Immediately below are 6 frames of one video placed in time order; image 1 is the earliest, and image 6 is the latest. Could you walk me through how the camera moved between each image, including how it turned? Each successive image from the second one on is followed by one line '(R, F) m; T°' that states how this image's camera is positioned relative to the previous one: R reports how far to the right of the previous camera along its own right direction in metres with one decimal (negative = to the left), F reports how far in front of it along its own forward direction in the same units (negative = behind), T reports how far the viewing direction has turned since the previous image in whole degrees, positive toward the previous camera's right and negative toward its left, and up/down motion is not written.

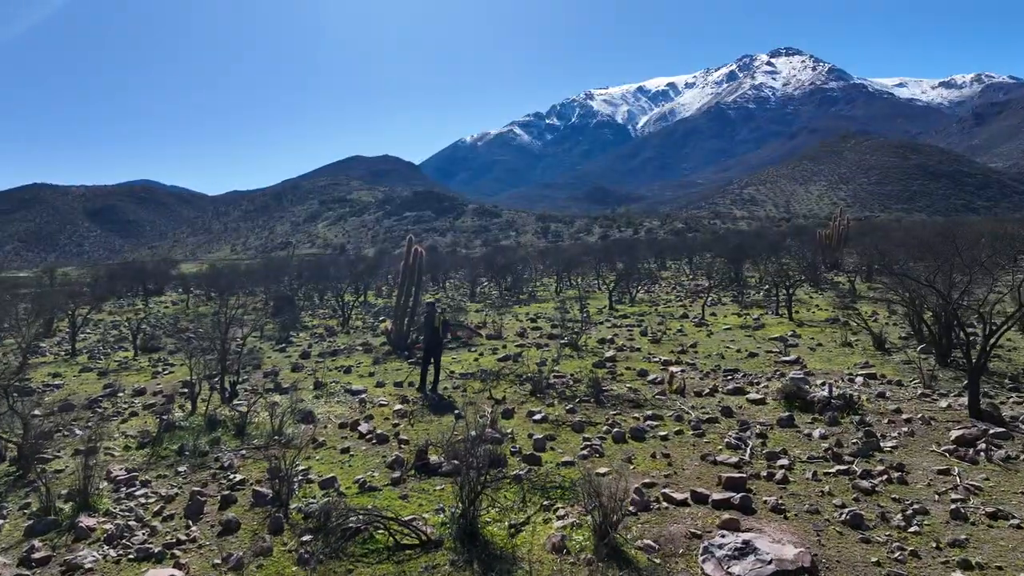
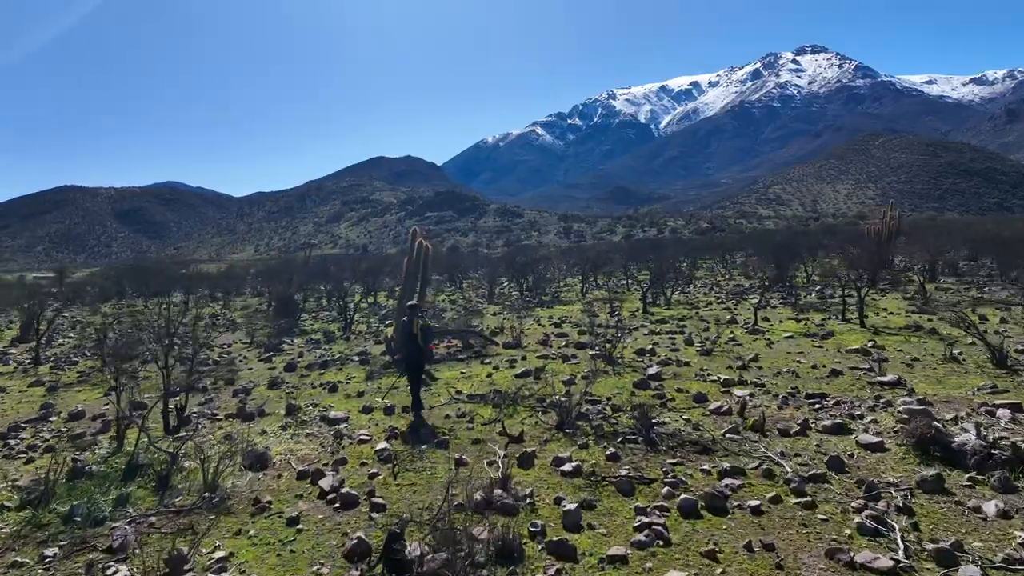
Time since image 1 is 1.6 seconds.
(0.0, +3.1) m; -2°
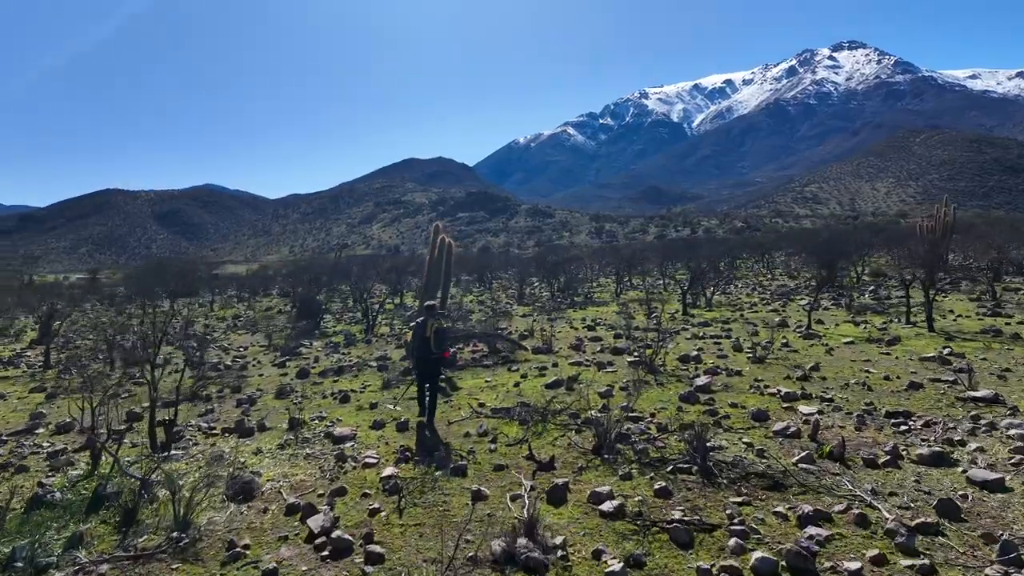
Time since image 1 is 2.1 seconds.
(0.0, +1.4) m; -3°
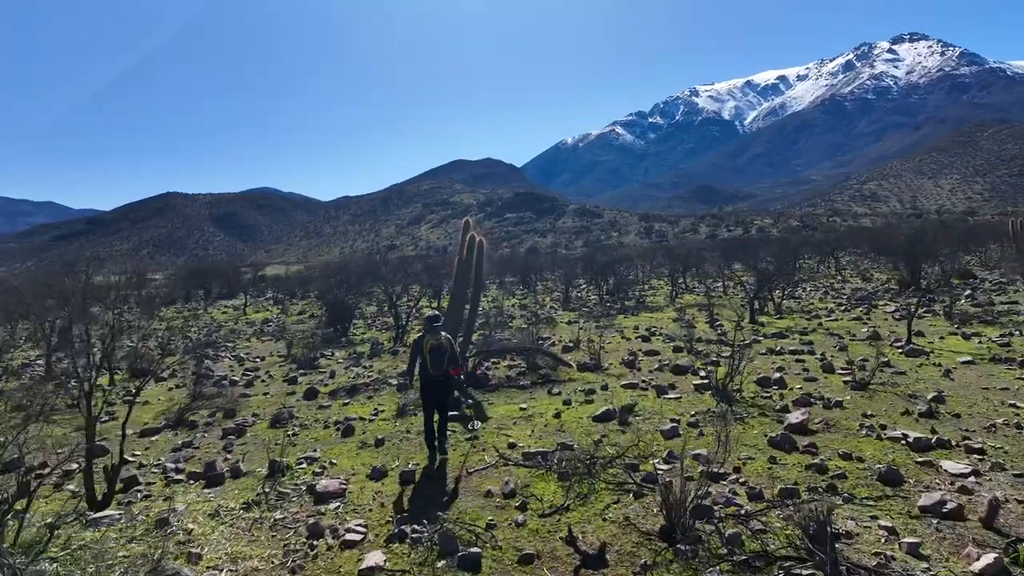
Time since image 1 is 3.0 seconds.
(+0.1, +2.5) m; -4°
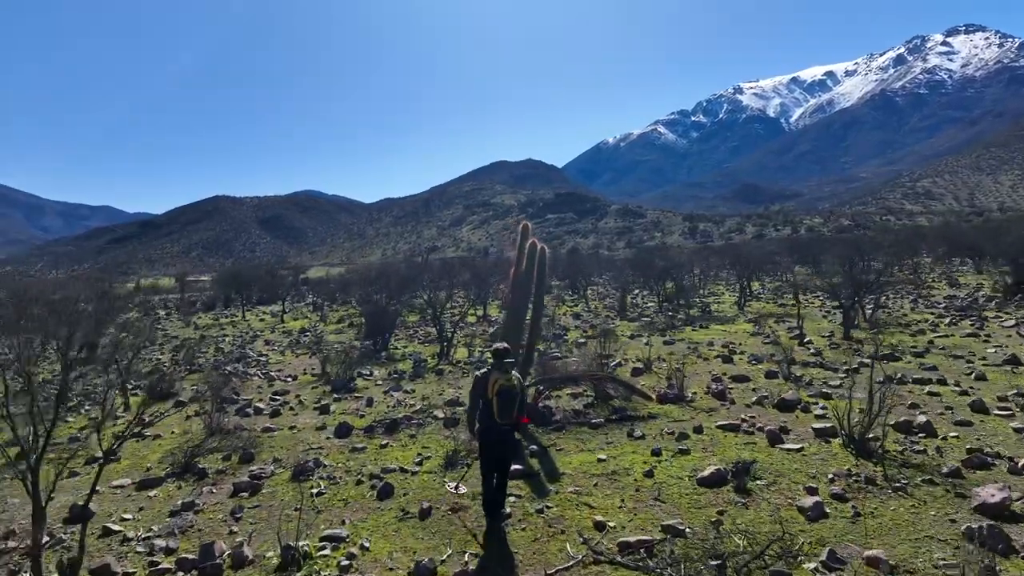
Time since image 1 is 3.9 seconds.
(-0.5, +2.3) m; -3°
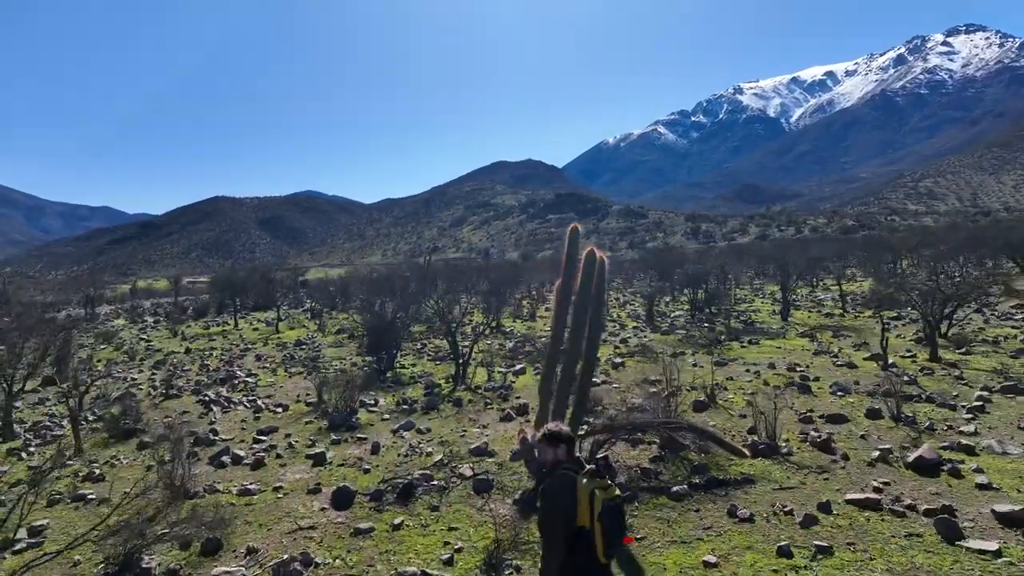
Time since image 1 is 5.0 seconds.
(-0.6, +2.8) m; 0°
